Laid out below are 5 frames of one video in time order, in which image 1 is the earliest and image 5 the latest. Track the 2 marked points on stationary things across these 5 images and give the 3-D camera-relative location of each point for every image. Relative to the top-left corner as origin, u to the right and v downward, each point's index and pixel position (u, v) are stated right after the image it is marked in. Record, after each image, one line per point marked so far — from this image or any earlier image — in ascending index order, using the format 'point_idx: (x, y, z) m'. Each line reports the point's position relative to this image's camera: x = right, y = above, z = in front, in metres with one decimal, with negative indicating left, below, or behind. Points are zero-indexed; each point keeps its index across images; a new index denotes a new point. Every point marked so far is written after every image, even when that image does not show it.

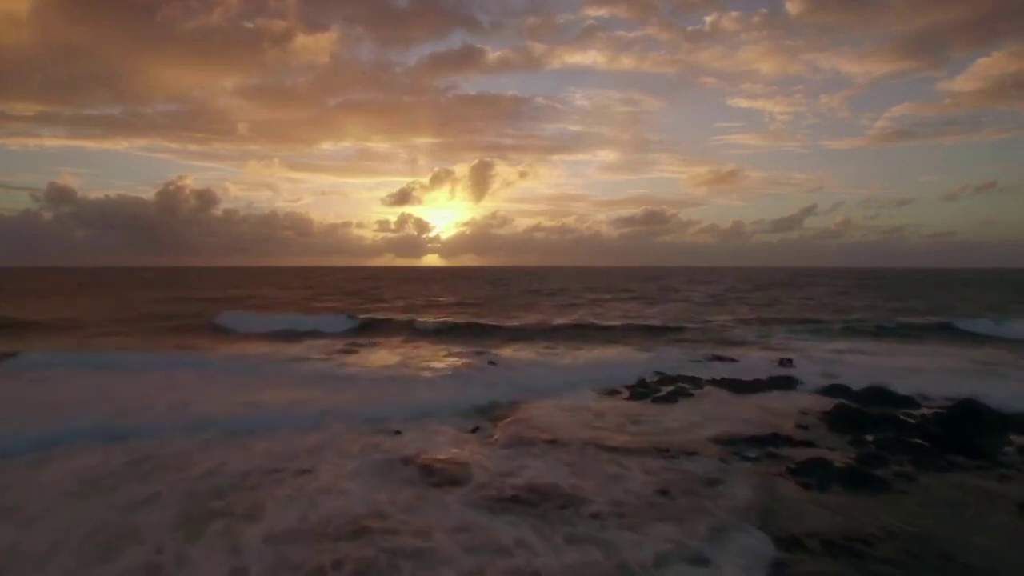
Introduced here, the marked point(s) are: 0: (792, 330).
0: (+9.6, -1.5, +18.5) m
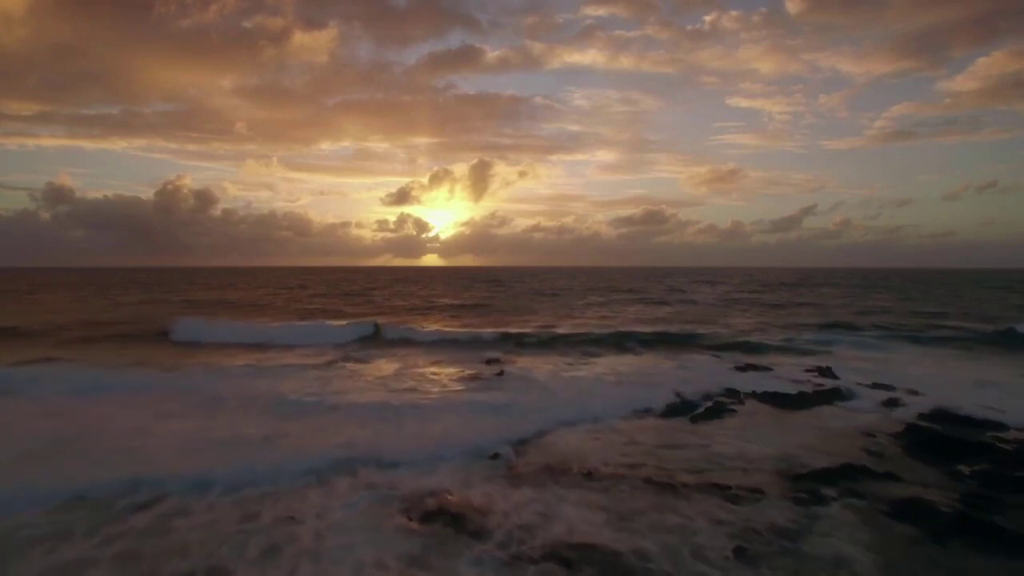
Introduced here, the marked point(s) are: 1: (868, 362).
0: (+9.8, -1.6, +17.6) m
1: (+8.5, -1.8, +13.1) m
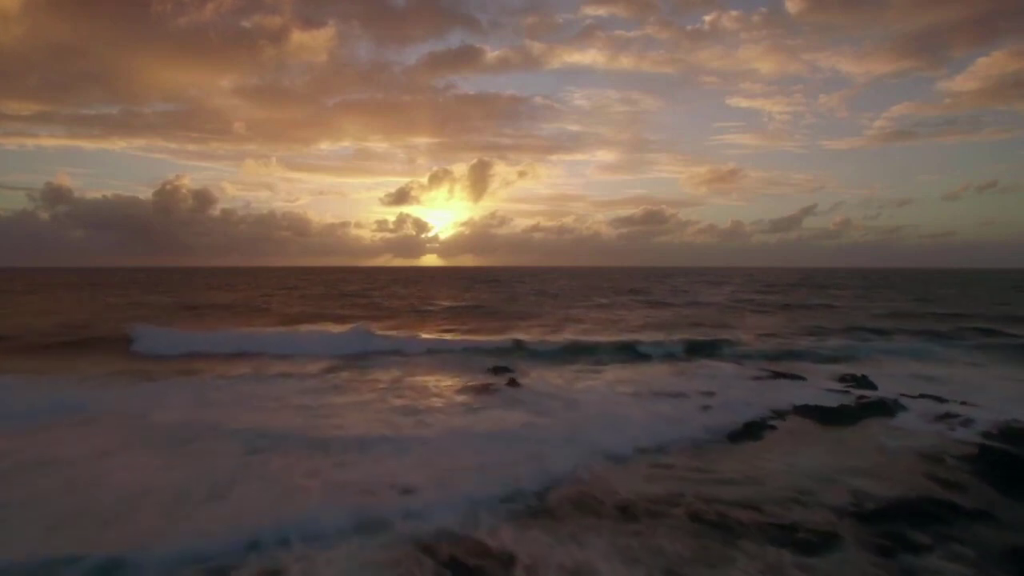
0: (+10.0, -1.7, +17.4) m
1: (+8.7, -1.9, +12.8) m
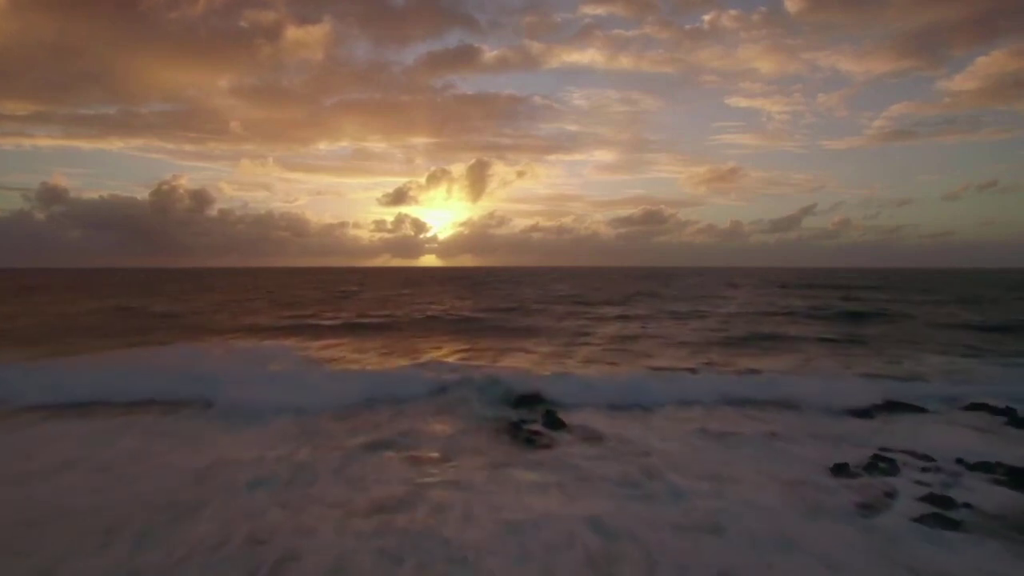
0: (+10.6, -1.9, +15.8) m
1: (+9.3, -2.1, +11.3) m
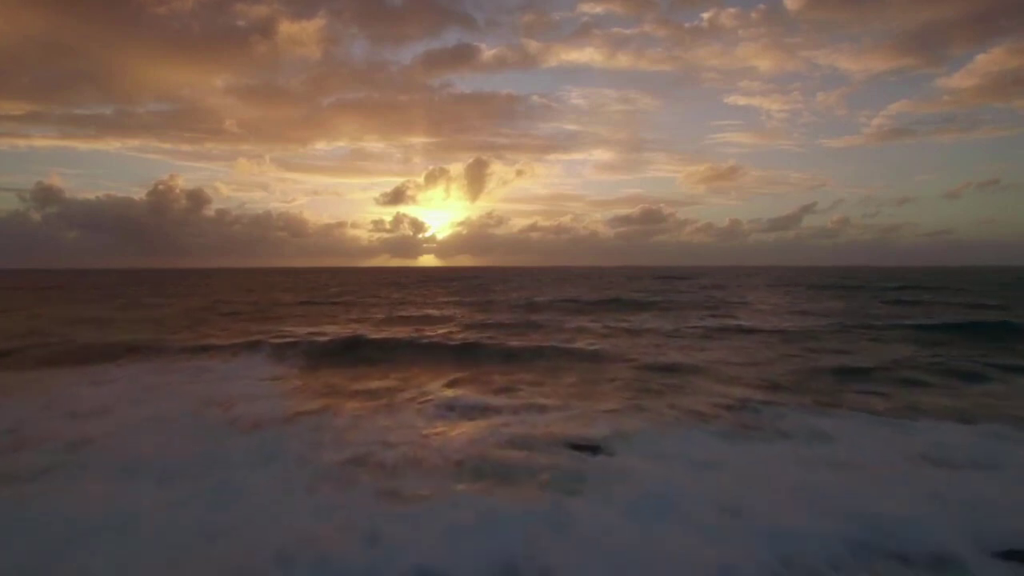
0: (+11.0, -2.0, +14.2) m
1: (+9.7, -2.3, +9.7) m
